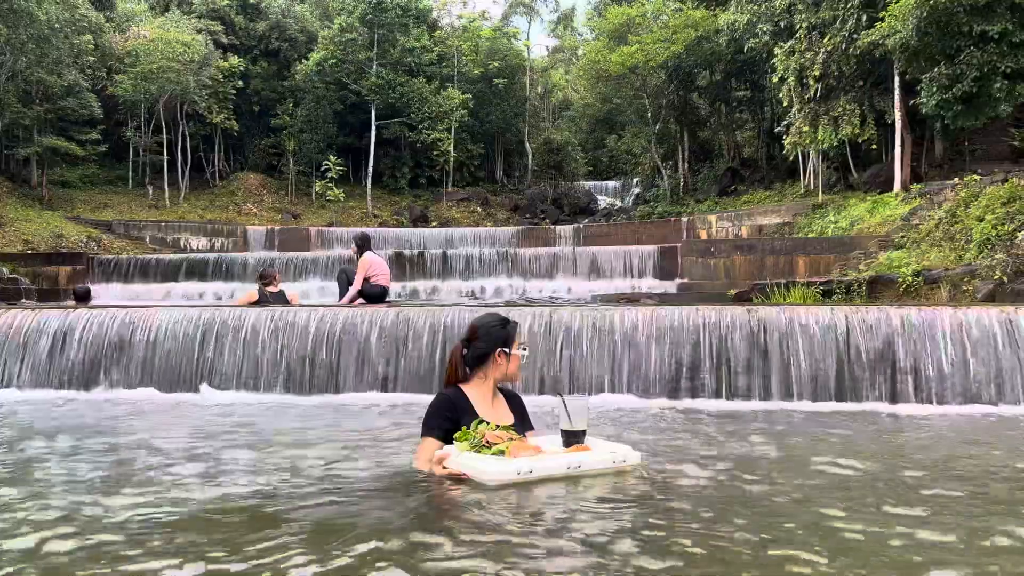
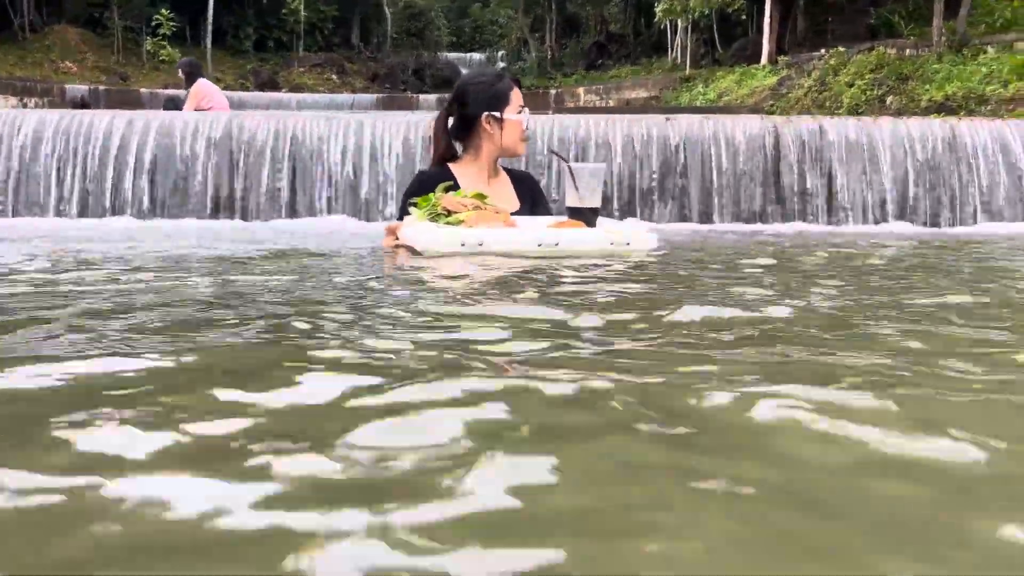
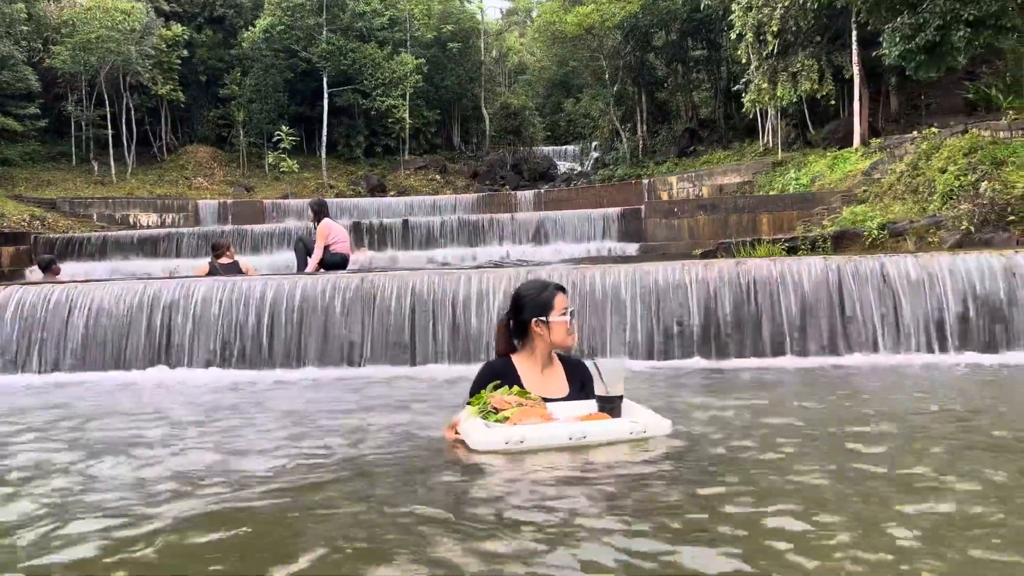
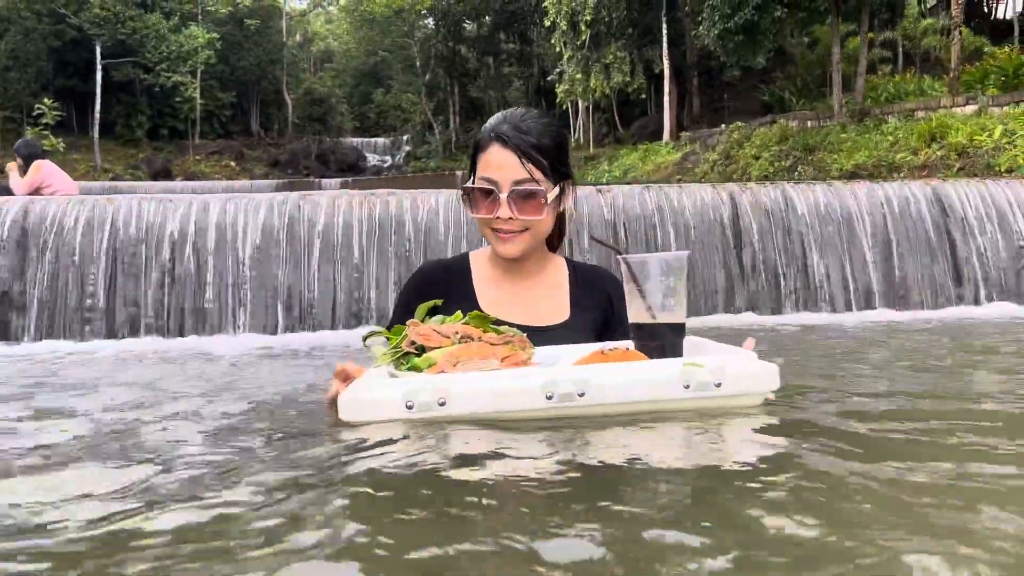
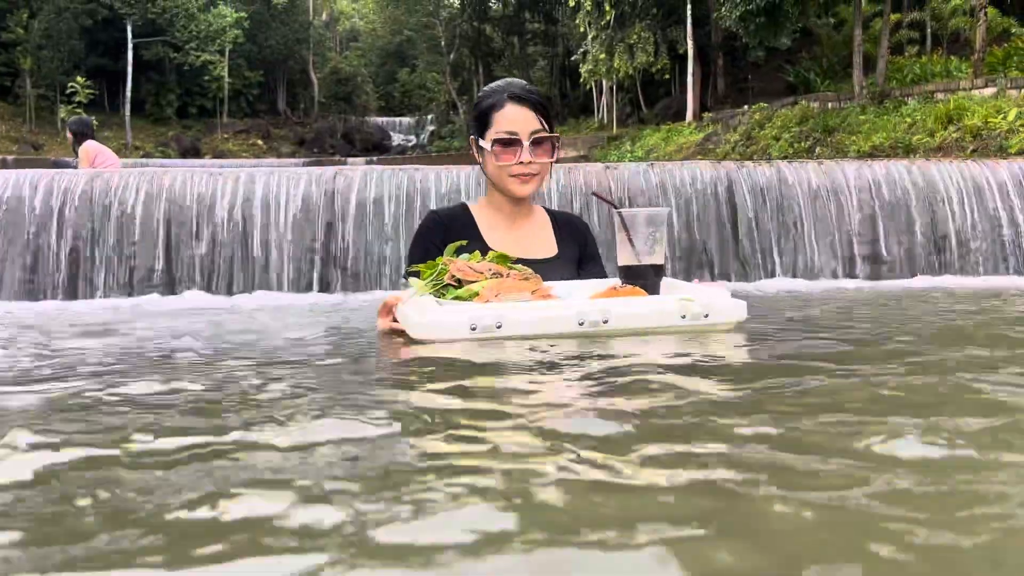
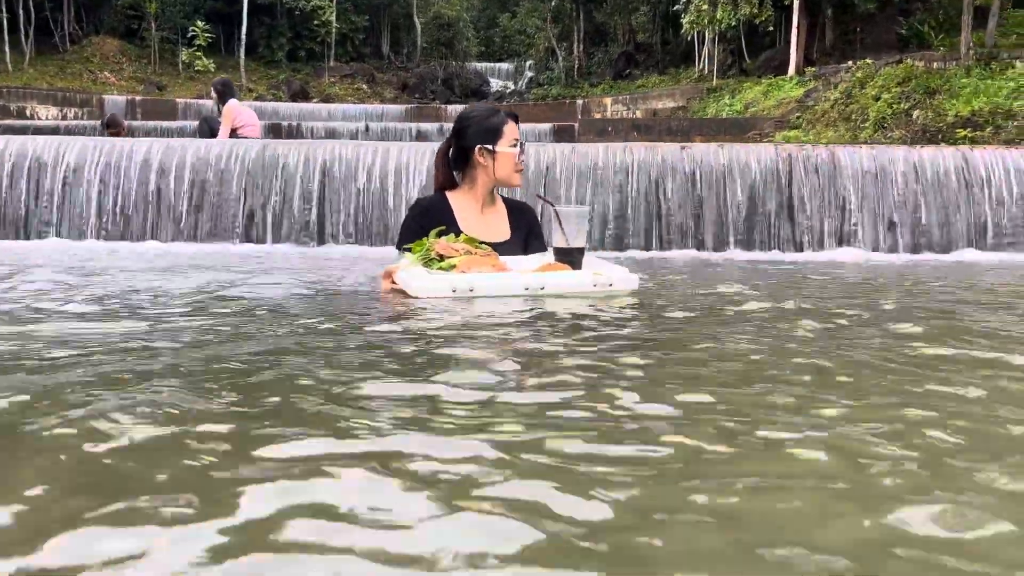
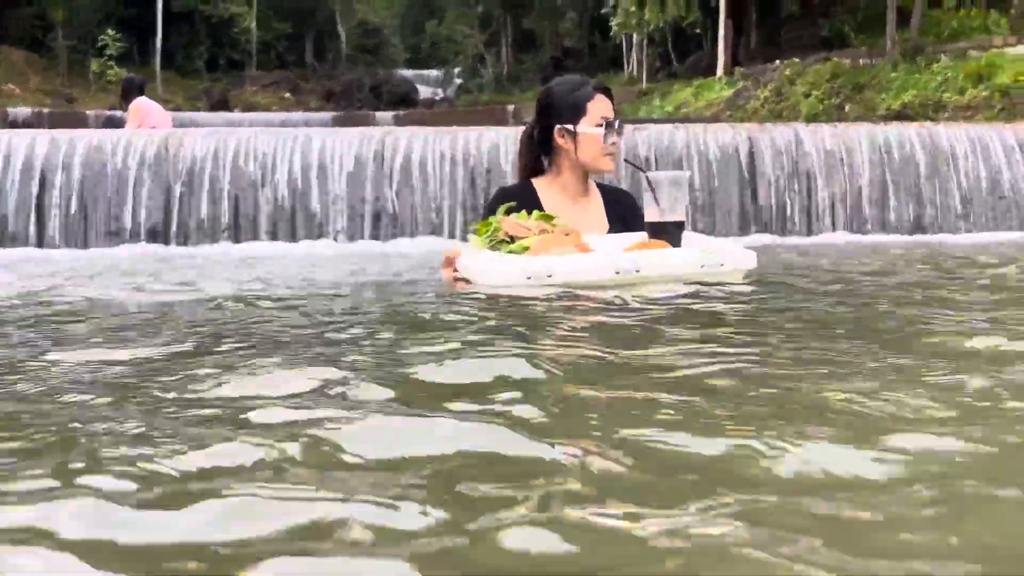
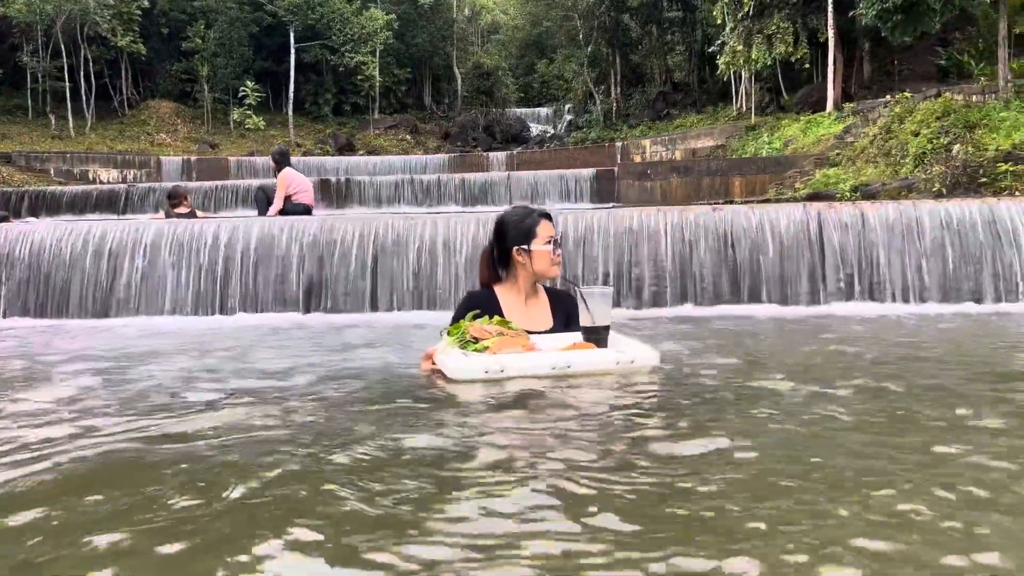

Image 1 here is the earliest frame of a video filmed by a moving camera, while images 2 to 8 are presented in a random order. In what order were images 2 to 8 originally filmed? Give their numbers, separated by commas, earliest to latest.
3, 8, 6, 2, 7, 5, 4
